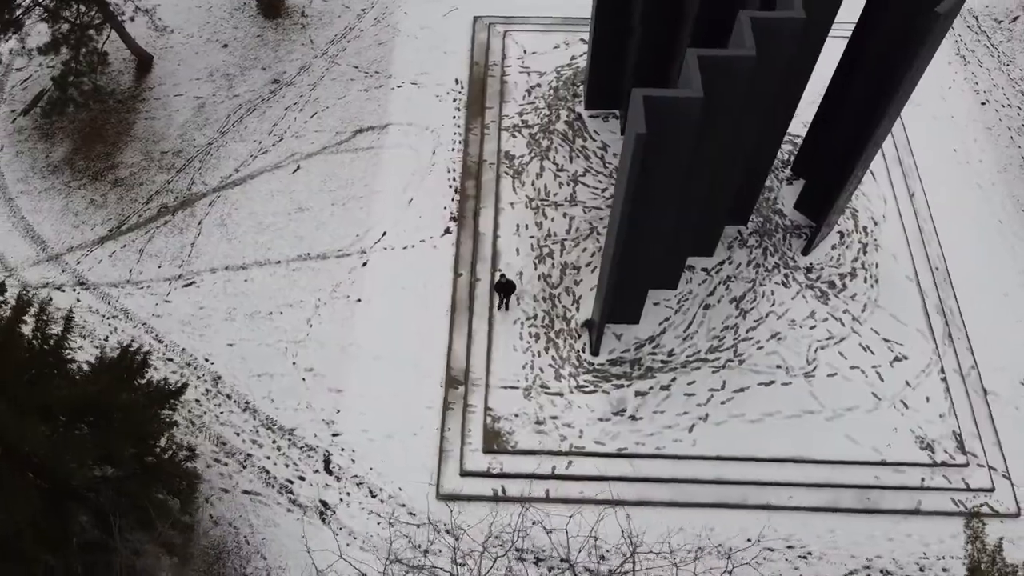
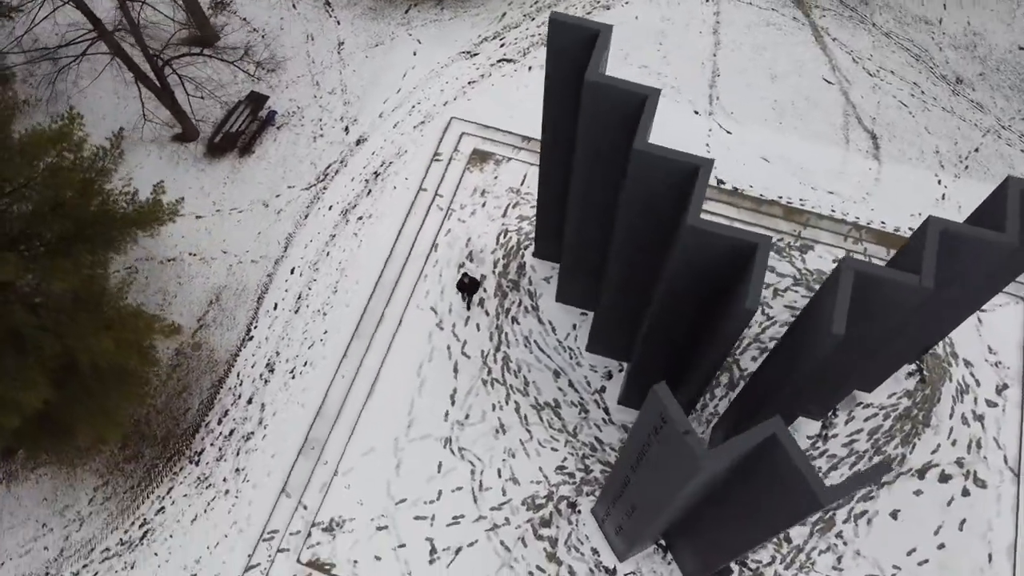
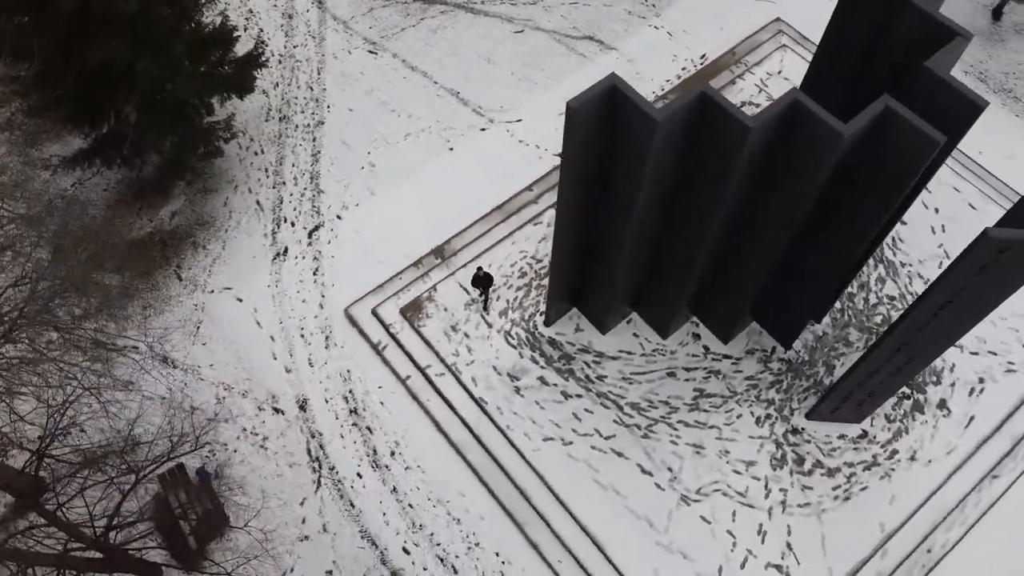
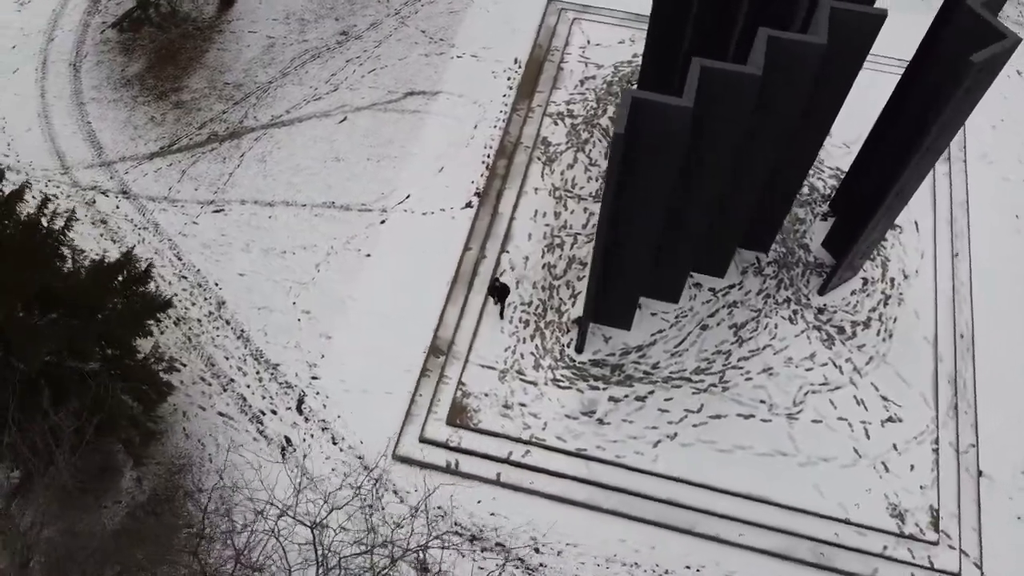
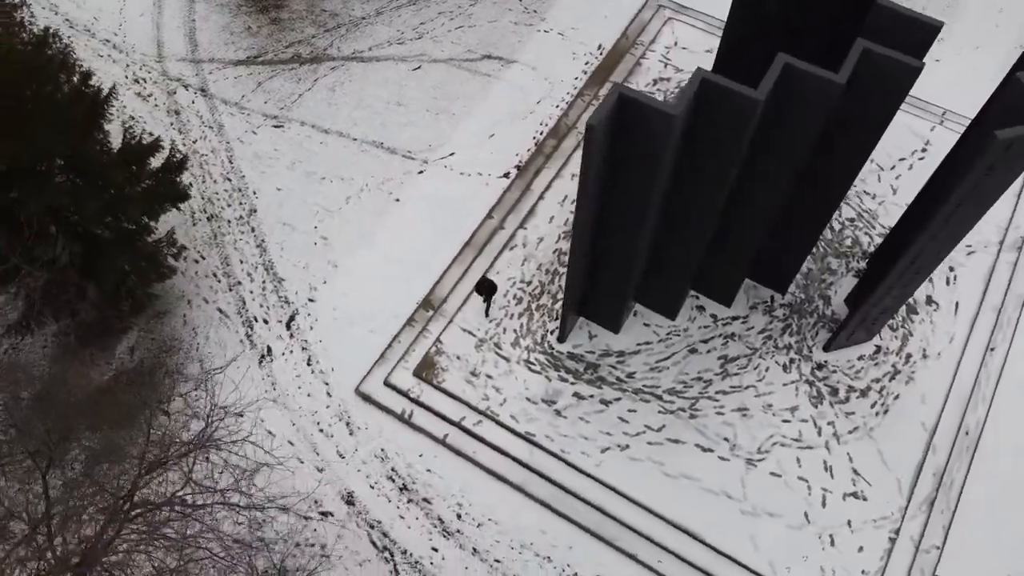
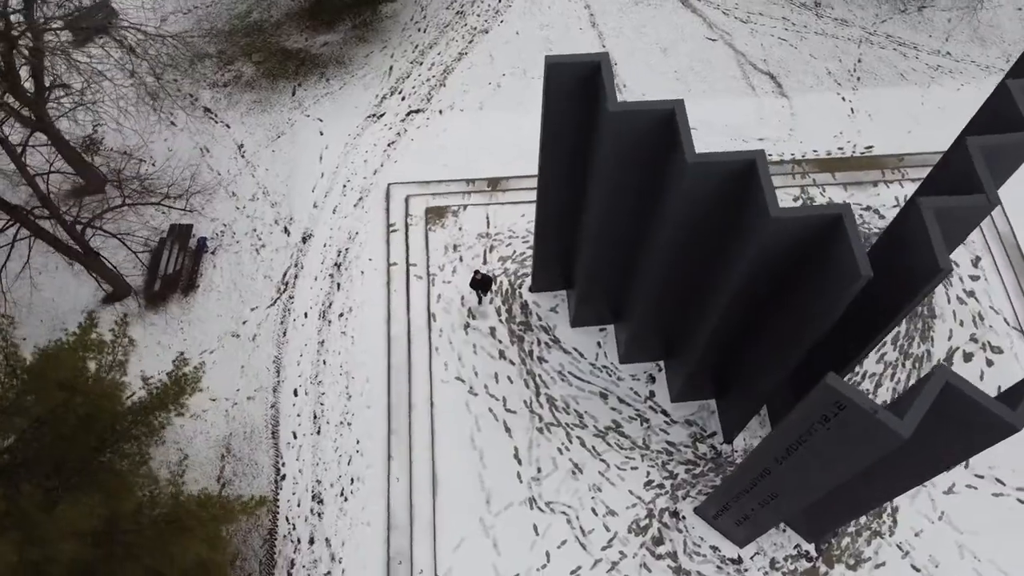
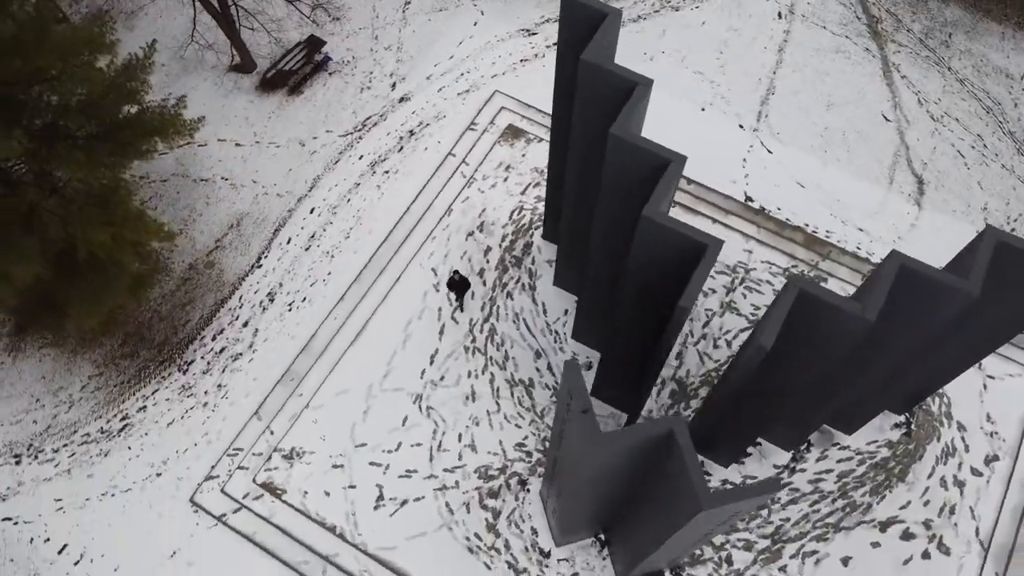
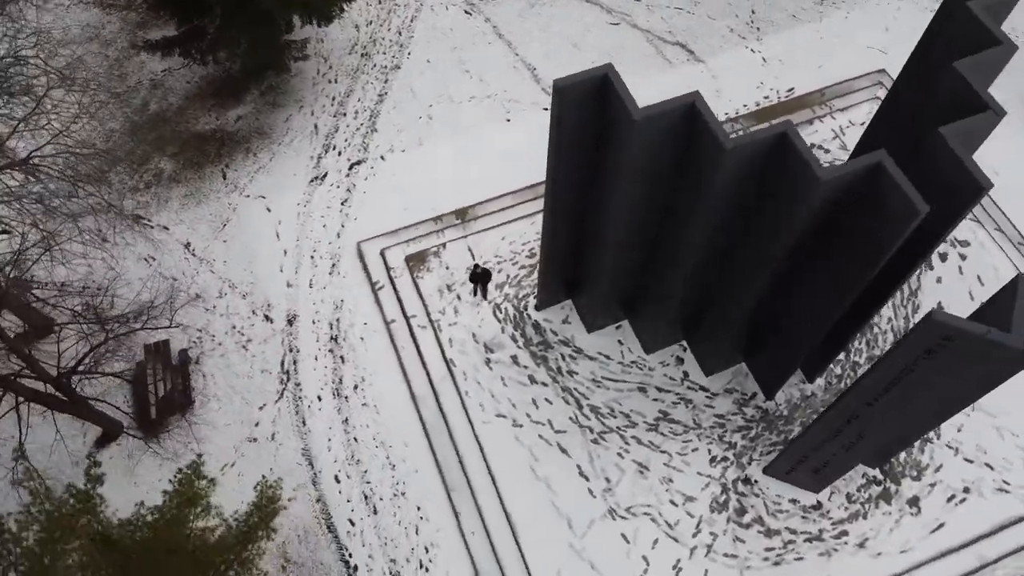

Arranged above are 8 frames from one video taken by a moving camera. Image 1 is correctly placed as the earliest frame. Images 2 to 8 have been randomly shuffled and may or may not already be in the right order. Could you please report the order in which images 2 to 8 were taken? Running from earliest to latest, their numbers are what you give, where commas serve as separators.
4, 5, 3, 8, 6, 2, 7
